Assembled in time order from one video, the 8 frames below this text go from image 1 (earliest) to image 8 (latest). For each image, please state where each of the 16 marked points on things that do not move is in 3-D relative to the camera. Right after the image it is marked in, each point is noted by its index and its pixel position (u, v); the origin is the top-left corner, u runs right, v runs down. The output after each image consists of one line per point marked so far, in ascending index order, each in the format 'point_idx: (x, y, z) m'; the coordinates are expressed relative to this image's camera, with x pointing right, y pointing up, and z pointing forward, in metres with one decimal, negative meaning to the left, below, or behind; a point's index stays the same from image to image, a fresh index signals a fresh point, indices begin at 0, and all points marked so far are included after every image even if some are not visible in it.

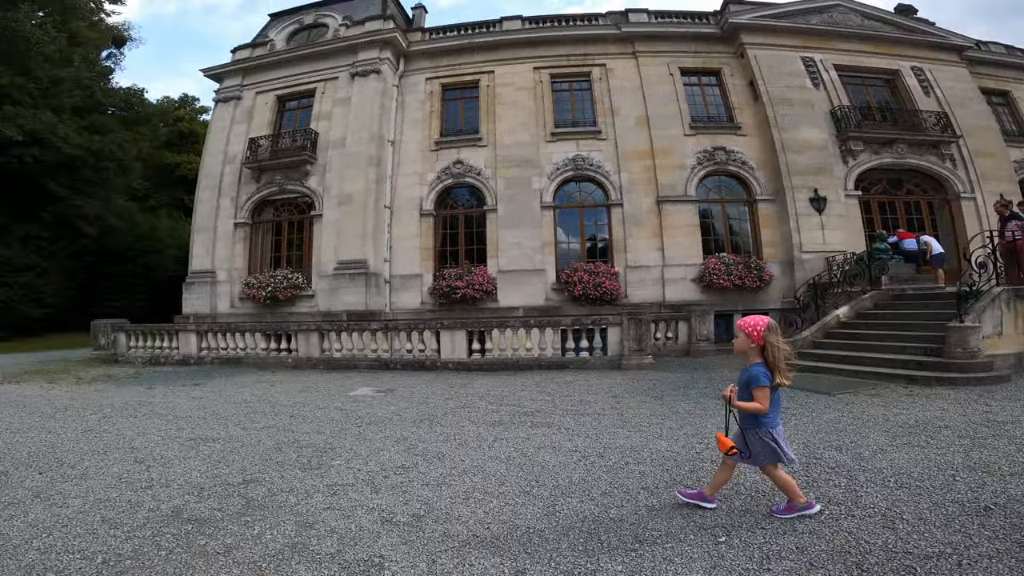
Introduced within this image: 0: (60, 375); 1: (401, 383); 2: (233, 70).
0: (-8.7, -1.8, +9.1) m
1: (-2.1, -1.6, +7.4) m
2: (-8.5, +7.0, +14.4) m
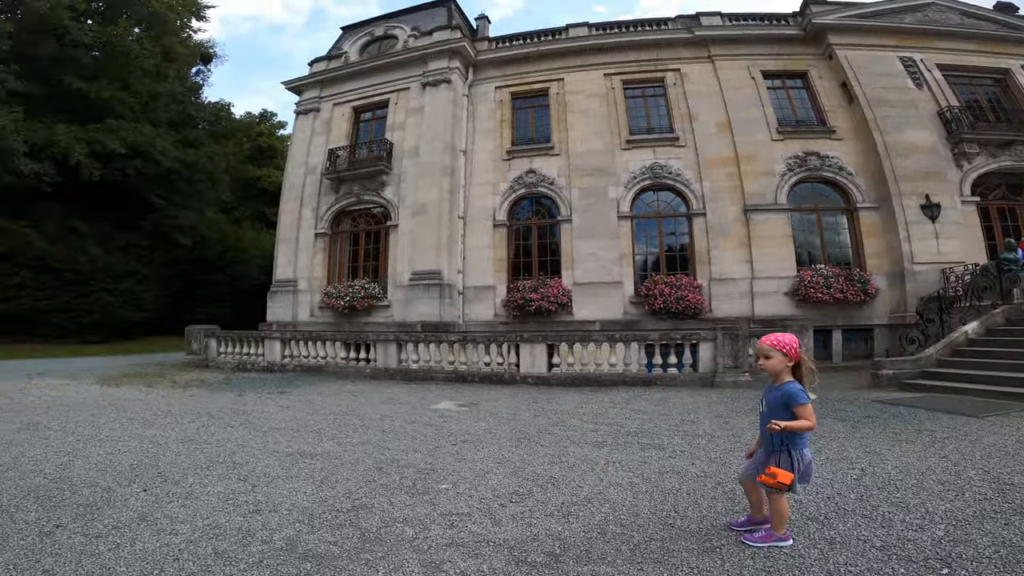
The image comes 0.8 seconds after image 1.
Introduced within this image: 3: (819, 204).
0: (-7.1, -2.0, +9.4) m
1: (-0.6, -1.8, +7.2) m
2: (-6.4, +6.8, +14.8) m
3: (+7.4, +2.0, +10.9) m
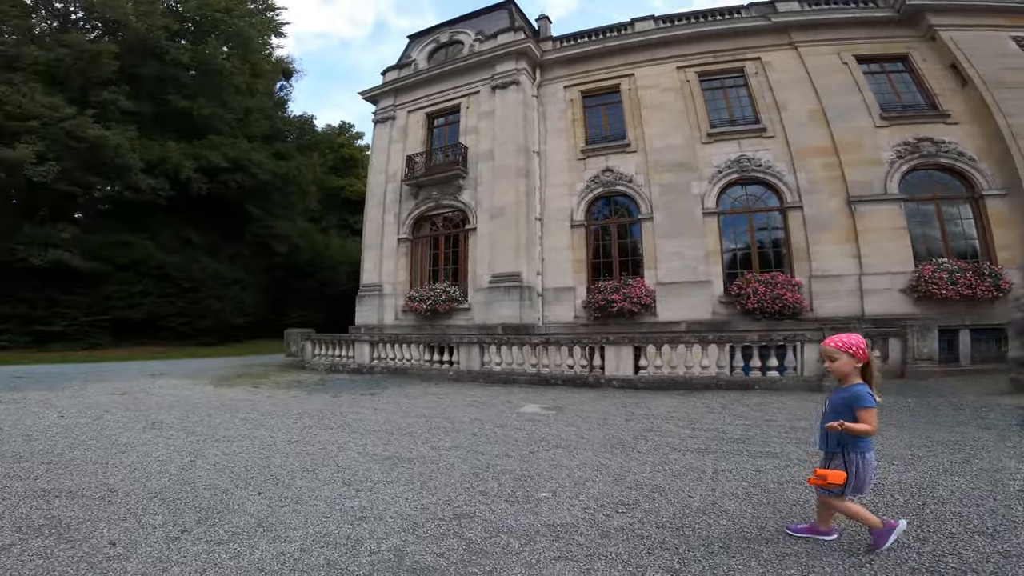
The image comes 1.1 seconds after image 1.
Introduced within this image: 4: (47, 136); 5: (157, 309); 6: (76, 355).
0: (-5.4, -2.1, +9.9) m
1: (+0.9, -1.8, +7.0) m
2: (-4.2, +6.6, +15.3) m
3: (+9.2, +2.1, +10.0) m
4: (-15.3, +5.0, +15.2) m
5: (-13.6, -0.8, +18.0) m
6: (-14.5, -2.4, +15.6) m
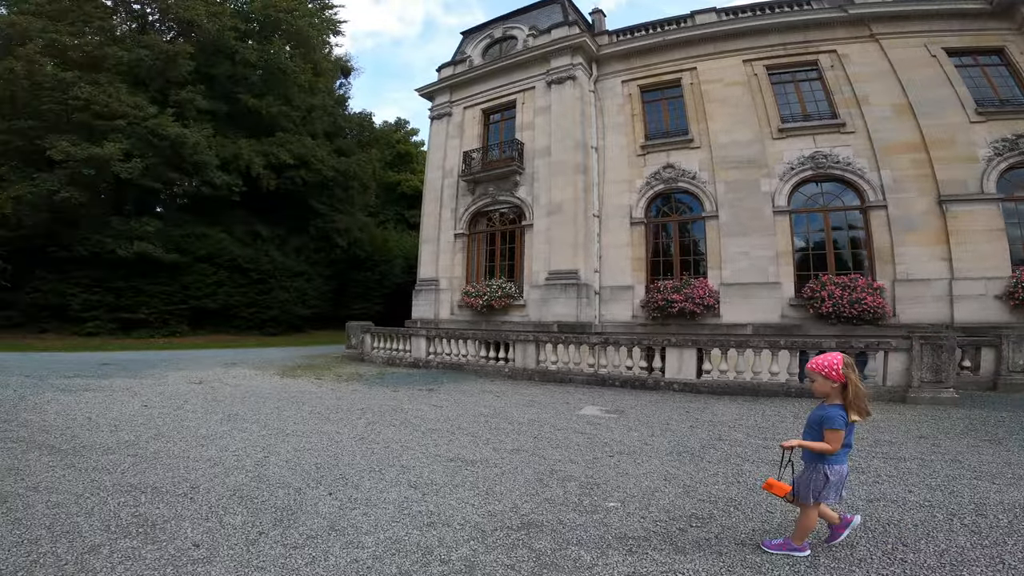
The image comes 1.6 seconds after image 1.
0: (-4.2, -1.9, +10.2) m
1: (+1.8, -1.8, +6.8) m
2: (-2.4, +6.8, +15.4) m
3: (+10.5, +1.9, +9.1) m
4: (-13.5, +5.4, +16.3) m
5: (-11.7, -0.4, +19.0) m
6: (-12.9, -2.0, +16.6) m
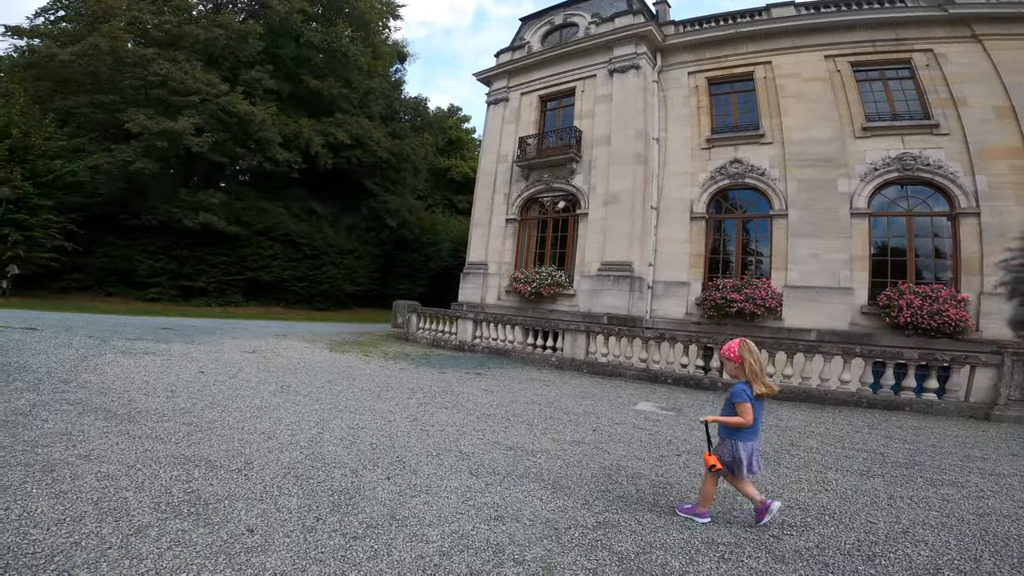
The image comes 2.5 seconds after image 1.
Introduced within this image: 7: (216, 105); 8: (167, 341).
0: (-3.2, -1.4, +10.4) m
1: (+2.5, -1.7, +6.5) m
2: (-0.4, +7.2, +15.3) m
3: (+11.6, +1.5, +8.1) m
4: (-11.5, +6.5, +17.0) m
5: (-9.9, +0.7, +19.7) m
6: (-11.3, -0.9, +17.4) m
7: (-10.9, +6.7, +16.9) m
8: (-6.6, -1.0, +8.8) m
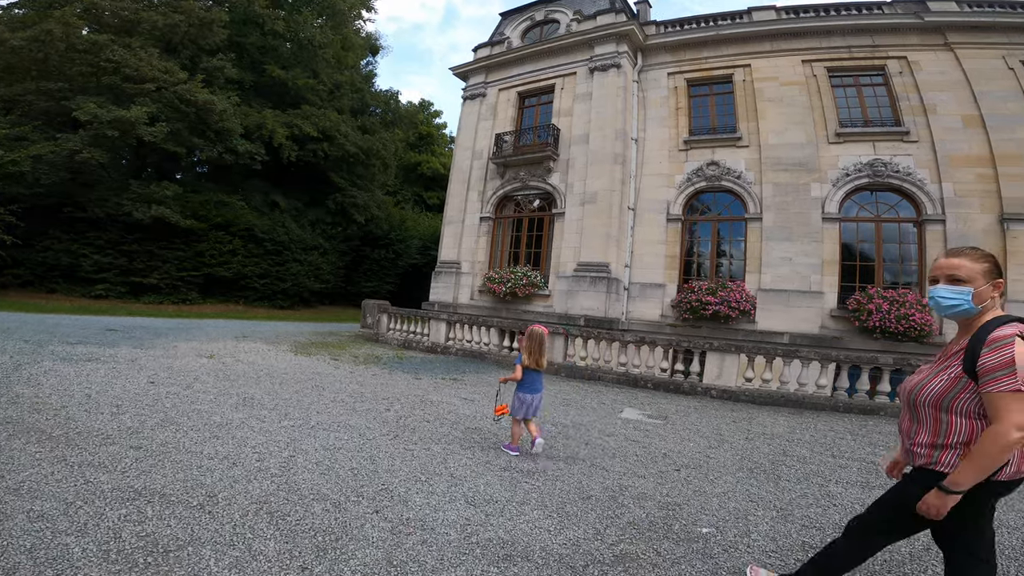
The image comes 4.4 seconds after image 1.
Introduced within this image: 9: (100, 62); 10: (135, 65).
0: (-3.7, -1.4, +9.8) m
1: (+2.2, -1.7, +6.4) m
2: (-1.2, +7.2, +14.9) m
3: (+11.2, +1.4, +8.5) m
4: (-12.4, +6.6, +15.9) m
5: (-11.0, +0.8, +18.7) m
6: (-12.3, -0.8, +16.3) m
7: (-11.8, +6.8, +15.8) m
8: (-7.0, -1.0, +8.0) m
9: (-13.9, +7.7, +15.3) m
10: (-12.6, +7.5, +15.1) m
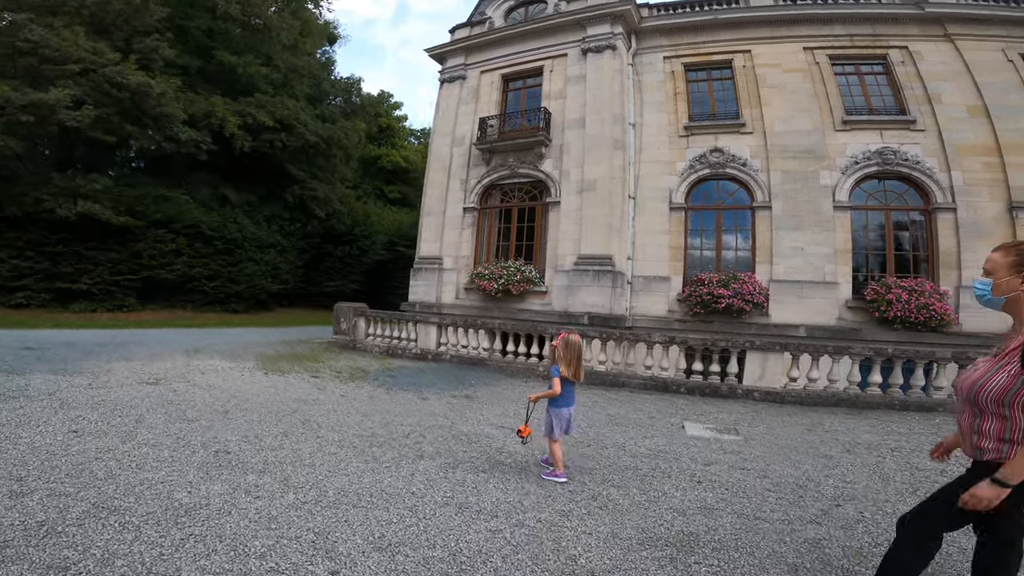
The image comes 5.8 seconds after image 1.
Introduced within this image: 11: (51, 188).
0: (-3.6, -1.4, +8.4) m
1: (+2.7, -1.6, +5.6) m
2: (-1.7, +7.3, +13.7) m
3: (+11.3, +1.7, +8.4) m
4: (-12.9, +6.4, +13.7) m
5: (-11.6, +0.6, +16.6) m
6: (-12.7, -0.9, +14.2) m
7: (-12.3, +6.6, +13.6) m
8: (-6.7, -1.1, +6.4) m
9: (-14.4, +7.4, +12.9) m
10: (-13.0, +7.3, +12.8) m
11: (-14.3, +3.2, +14.1) m
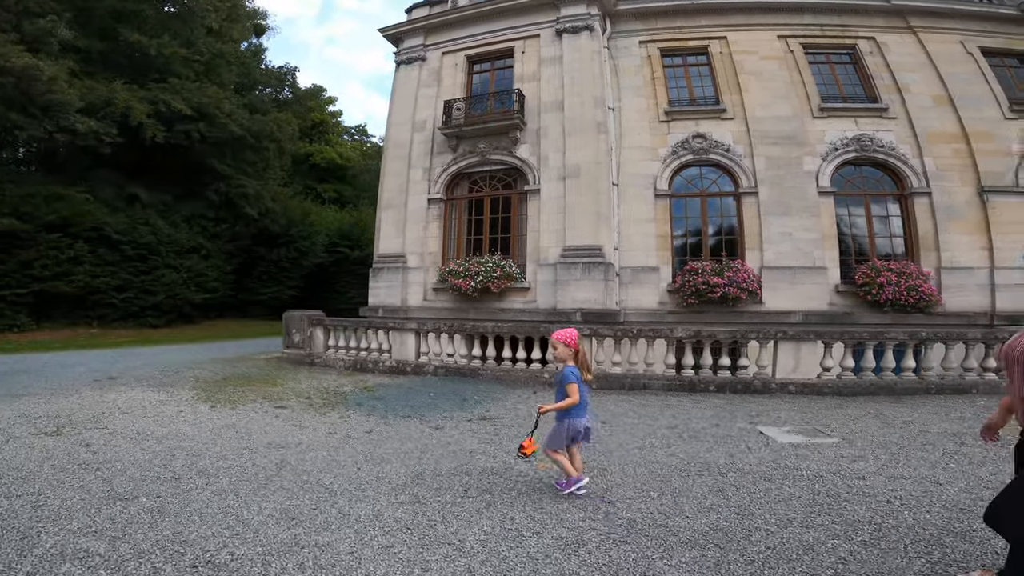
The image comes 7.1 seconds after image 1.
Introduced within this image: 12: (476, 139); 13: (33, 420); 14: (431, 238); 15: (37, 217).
0: (-3.5, -1.5, +6.9) m
1: (+3.1, -1.5, +4.9) m
2: (-2.7, +7.2, +12.4) m
3: (+11.1, +2.2, +8.9) m
4: (-13.7, +6.0, +10.8) m
5: (-12.6, +0.2, +13.9) m
6: (-13.3, -1.4, +11.4) m
7: (-13.1, +6.1, +10.9) m
8: (-6.3, -1.3, +4.4) m
9: (-15.2, +6.9, +9.9) m
10: (-13.8, +6.8, +10.0) m
11: (-15.0, +2.7, +11.1) m
12: (-0.8, +3.7, +11.3) m
13: (-5.1, -1.4, +5.0) m
14: (-1.8, +1.2, +11.2) m
15: (-13.5, +2.1, +13.0) m
